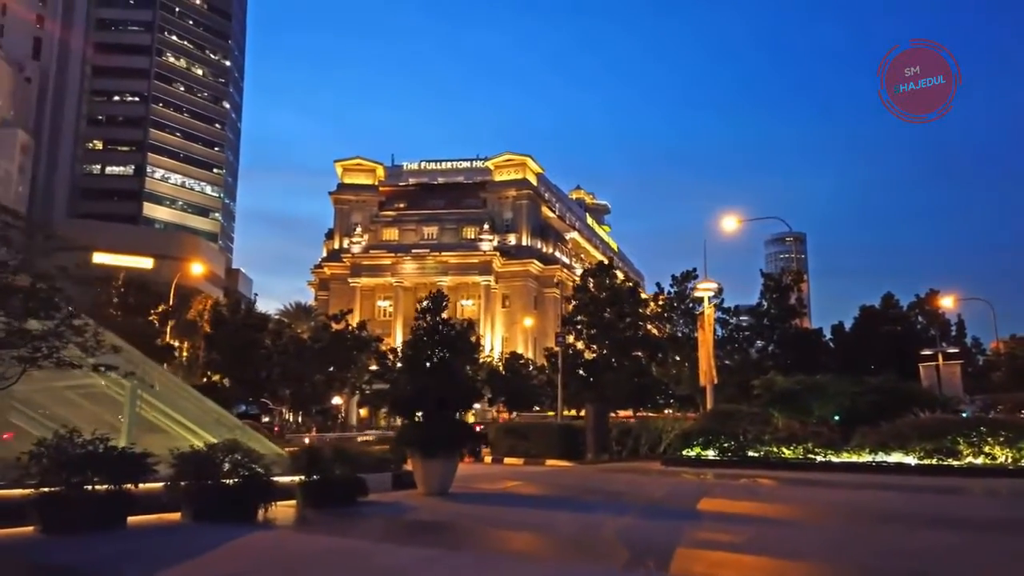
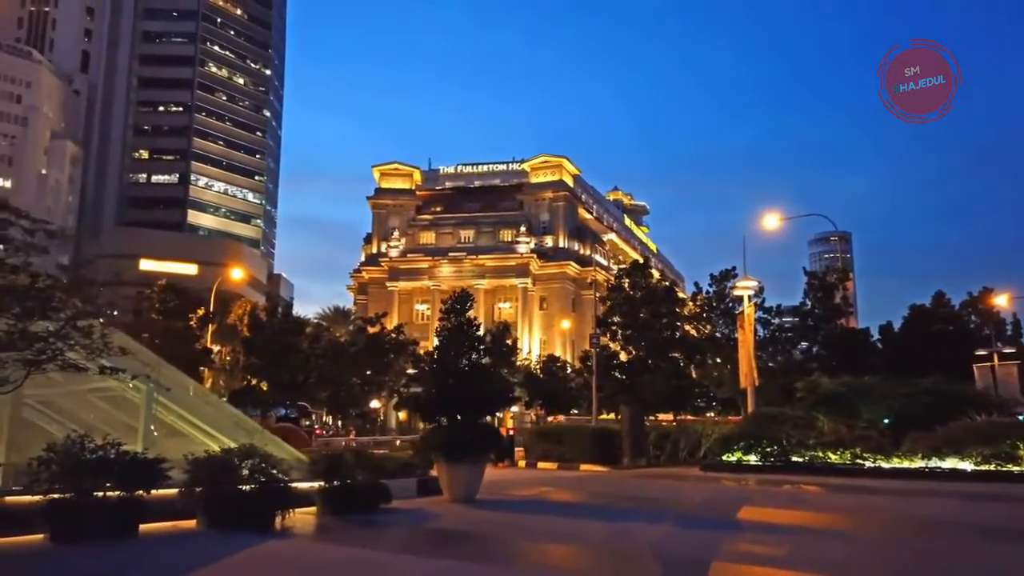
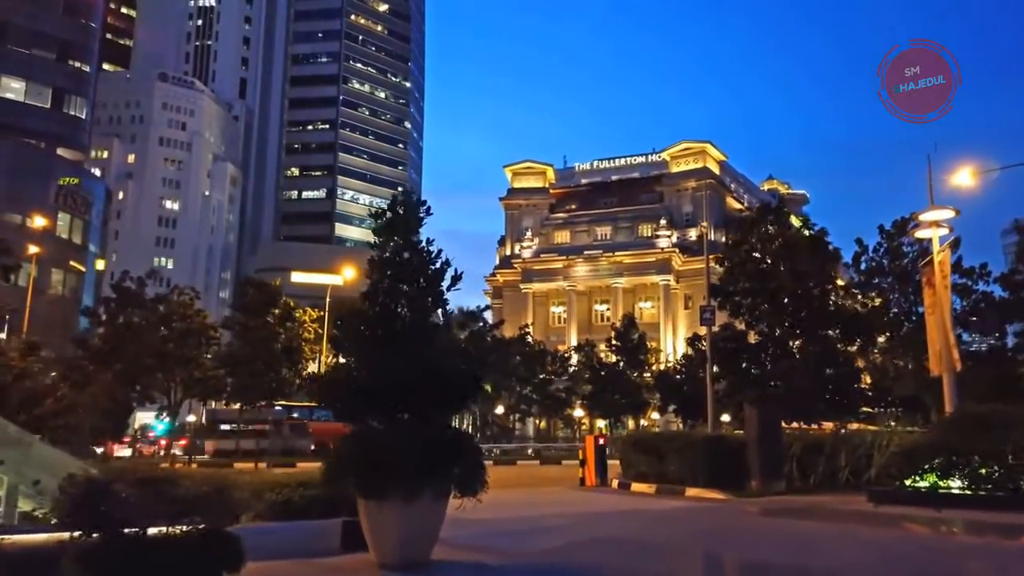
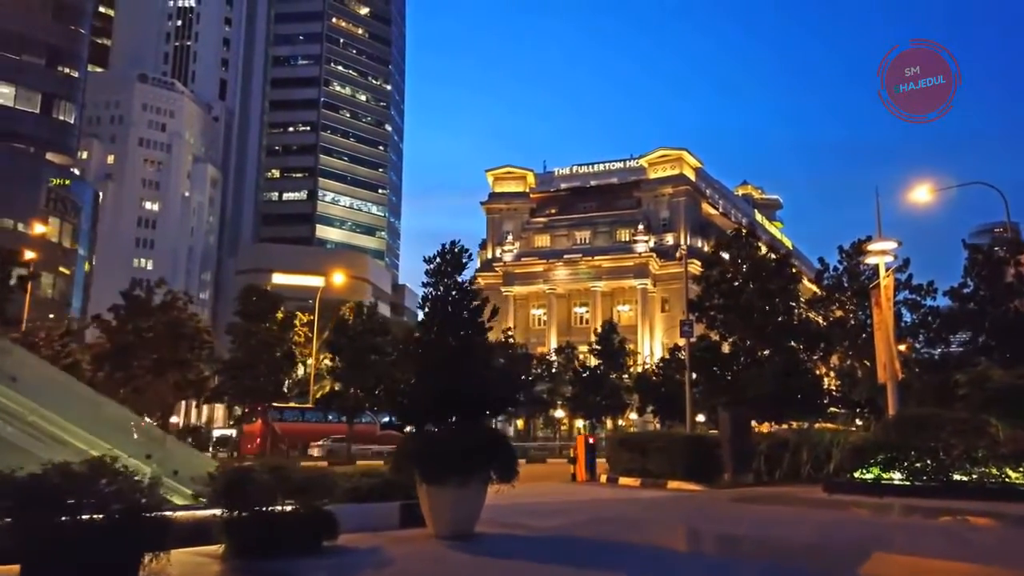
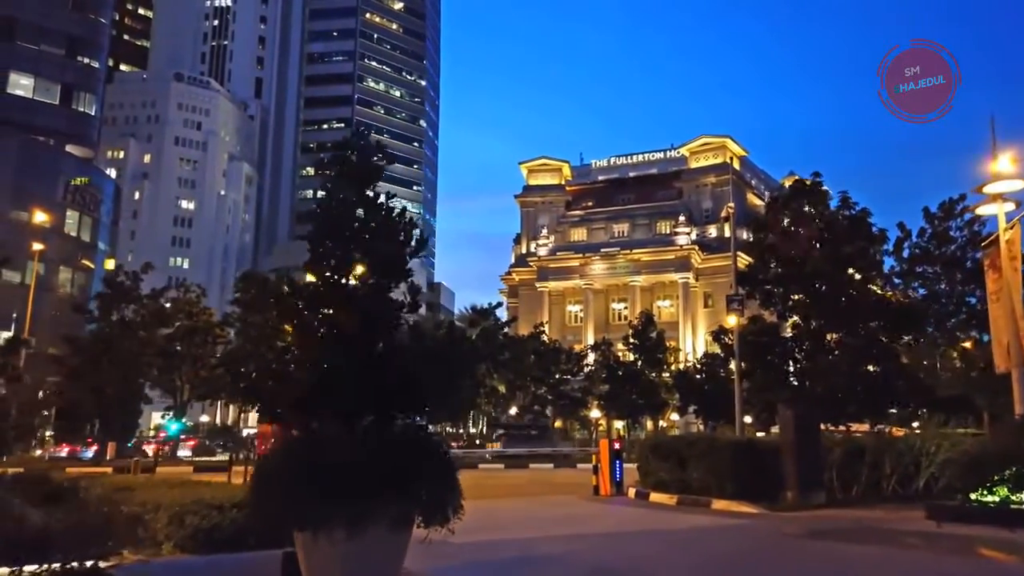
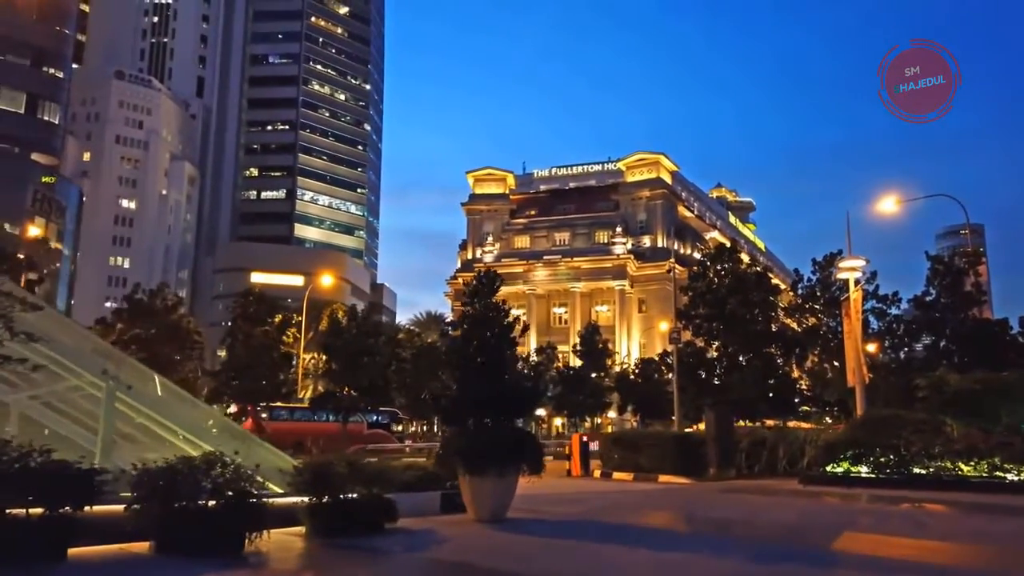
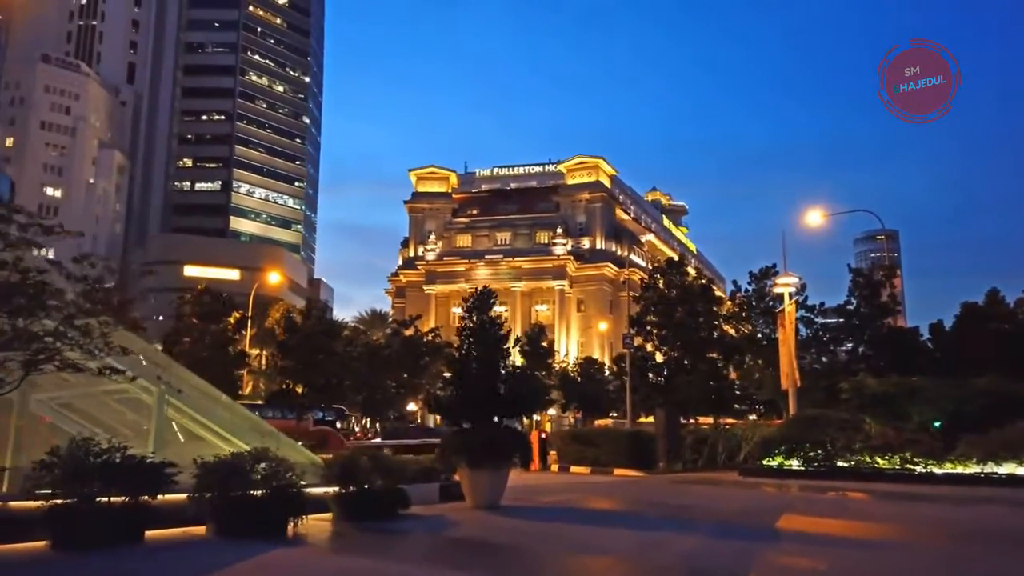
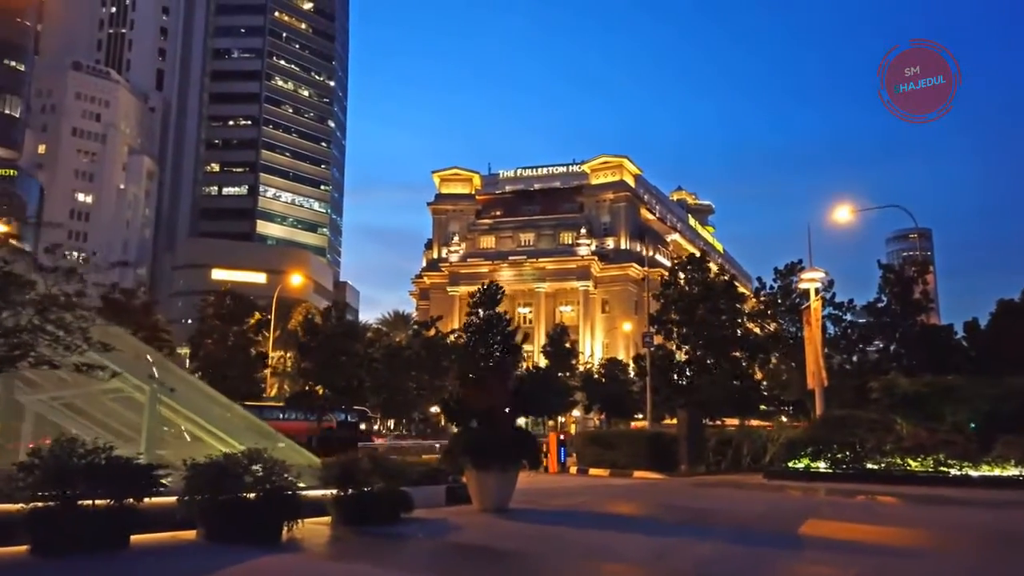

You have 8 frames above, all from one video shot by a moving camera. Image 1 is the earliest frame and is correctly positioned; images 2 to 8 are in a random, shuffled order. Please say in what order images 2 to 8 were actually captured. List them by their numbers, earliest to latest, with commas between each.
2, 7, 8, 6, 4, 3, 5
